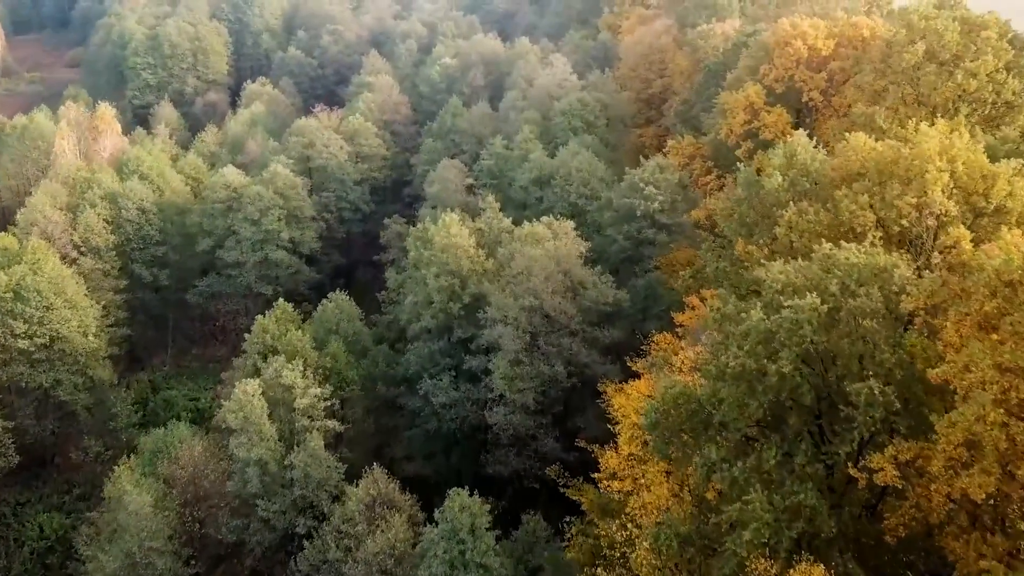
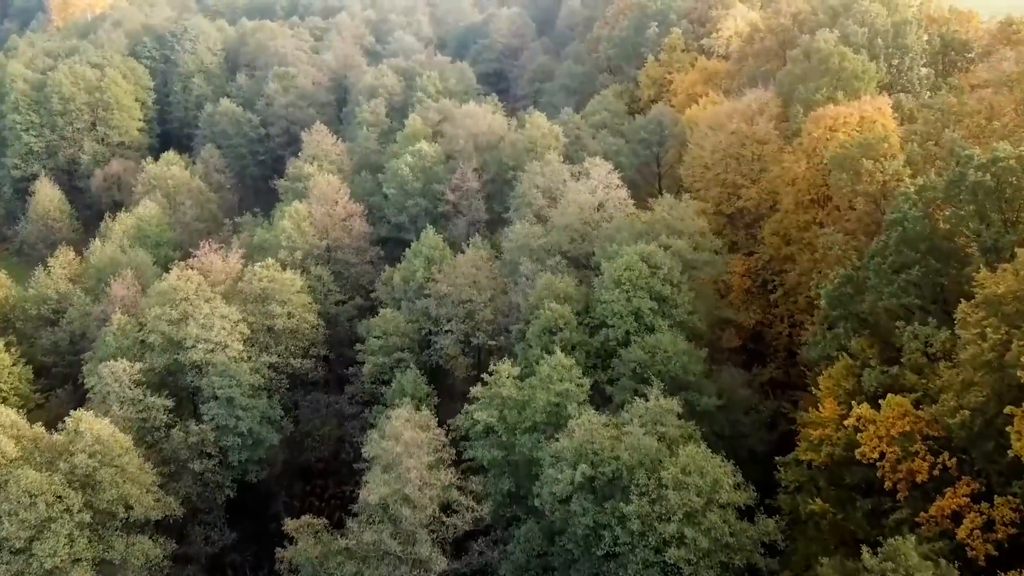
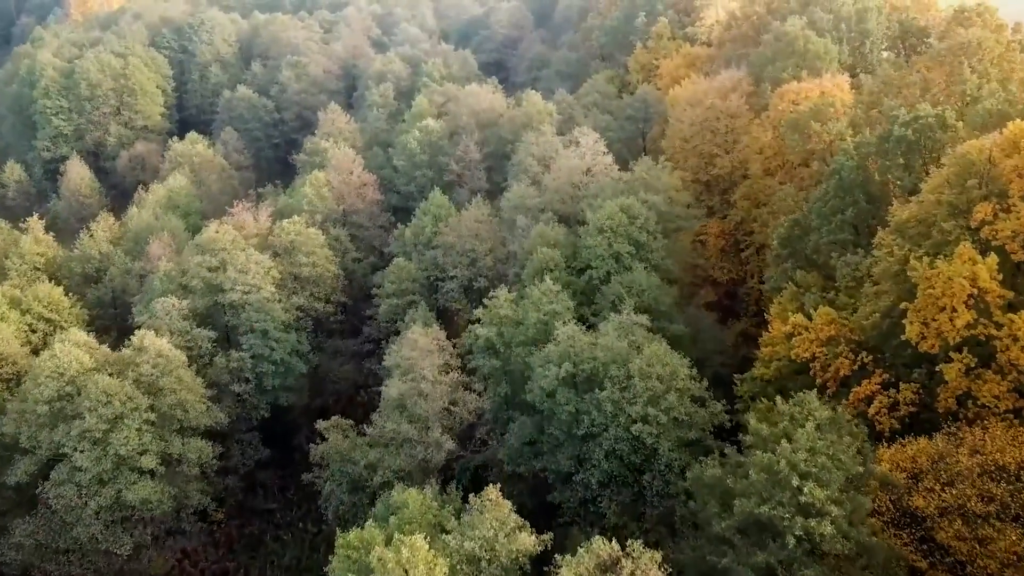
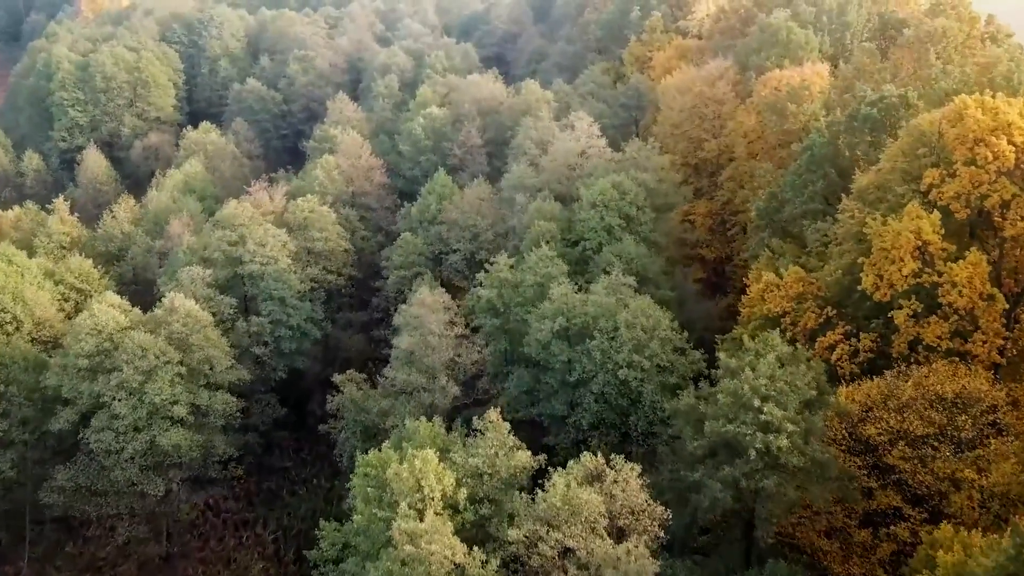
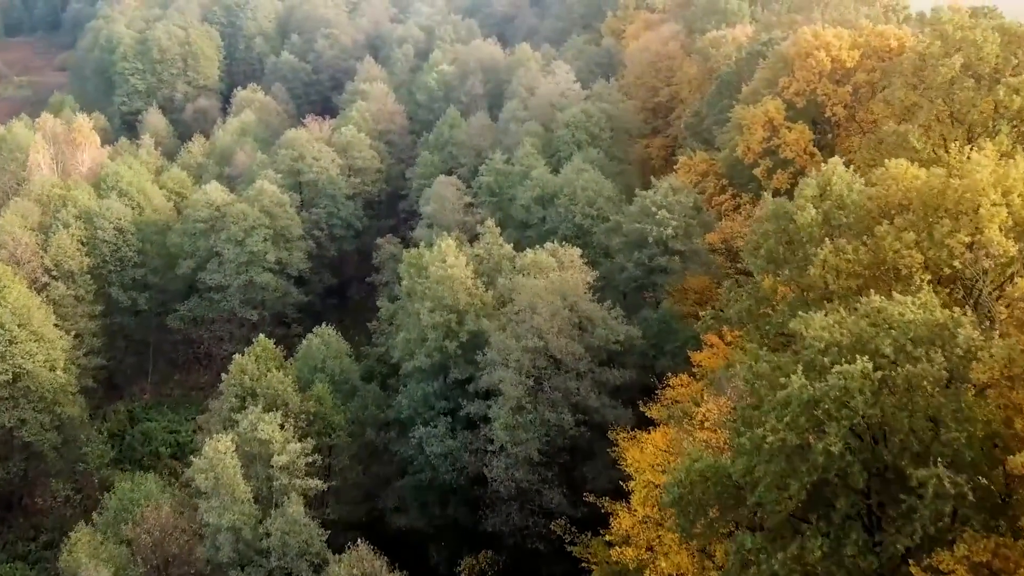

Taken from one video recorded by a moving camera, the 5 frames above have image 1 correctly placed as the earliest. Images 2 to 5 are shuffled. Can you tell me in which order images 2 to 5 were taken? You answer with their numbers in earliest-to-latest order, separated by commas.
5, 4, 3, 2
